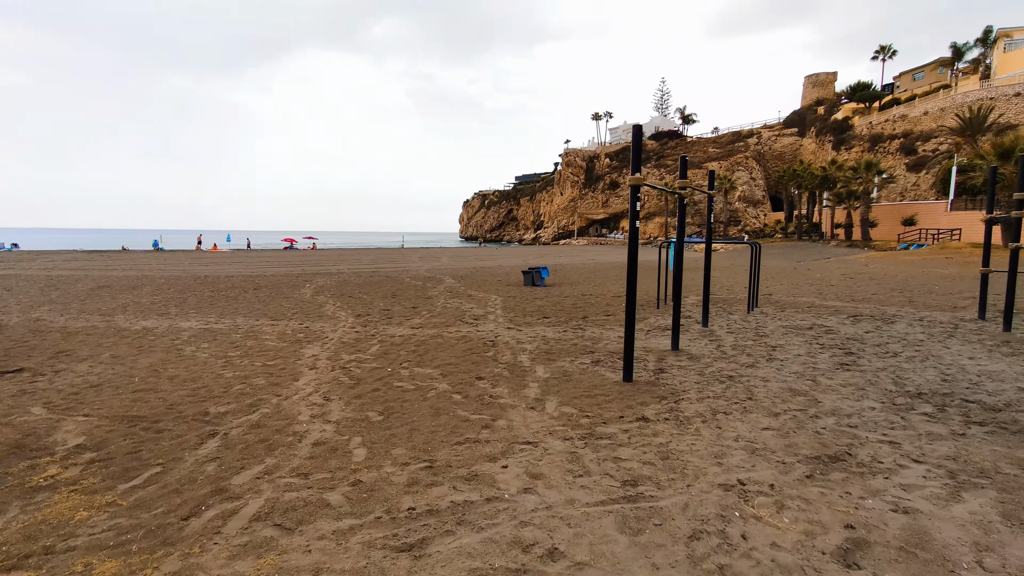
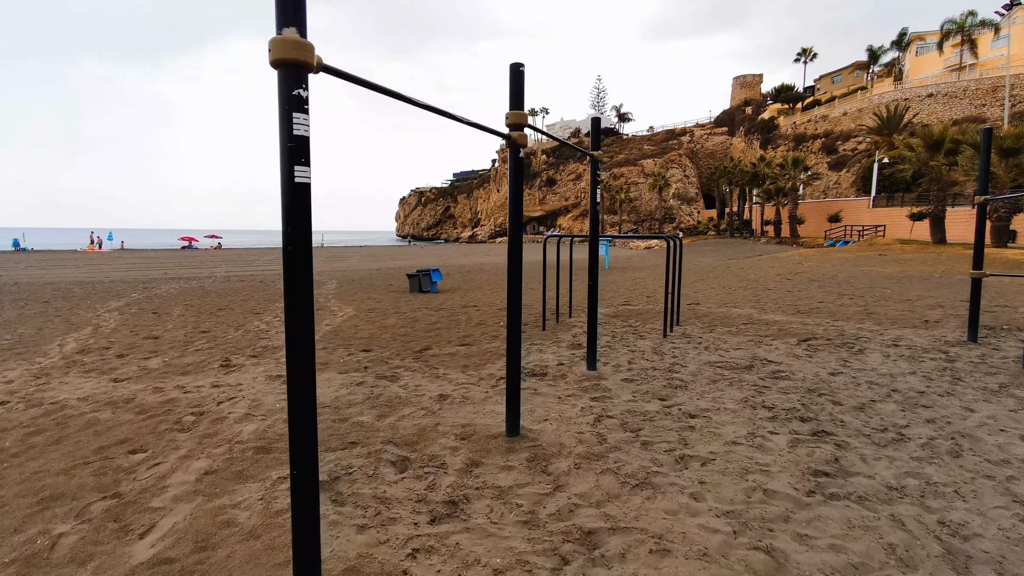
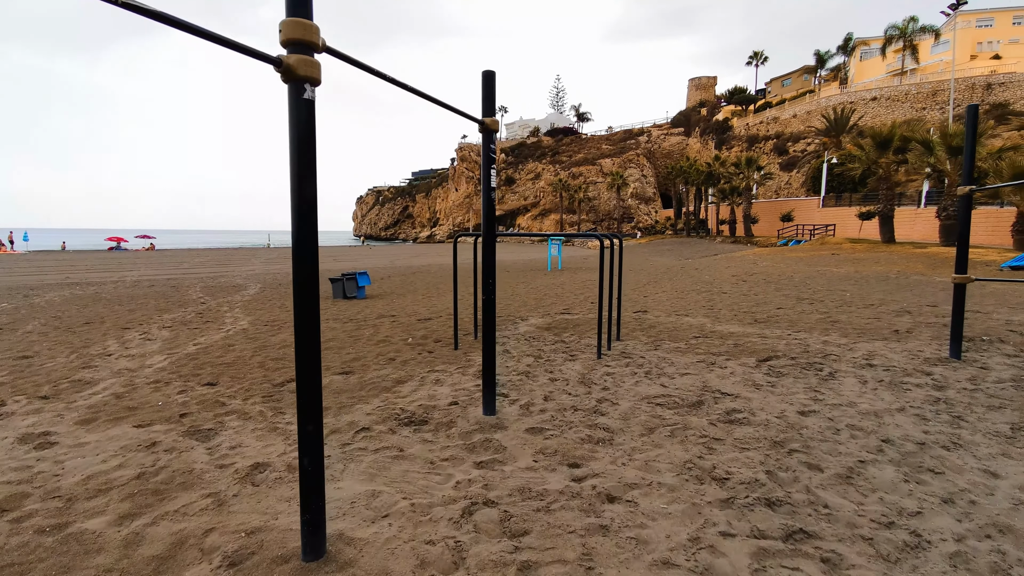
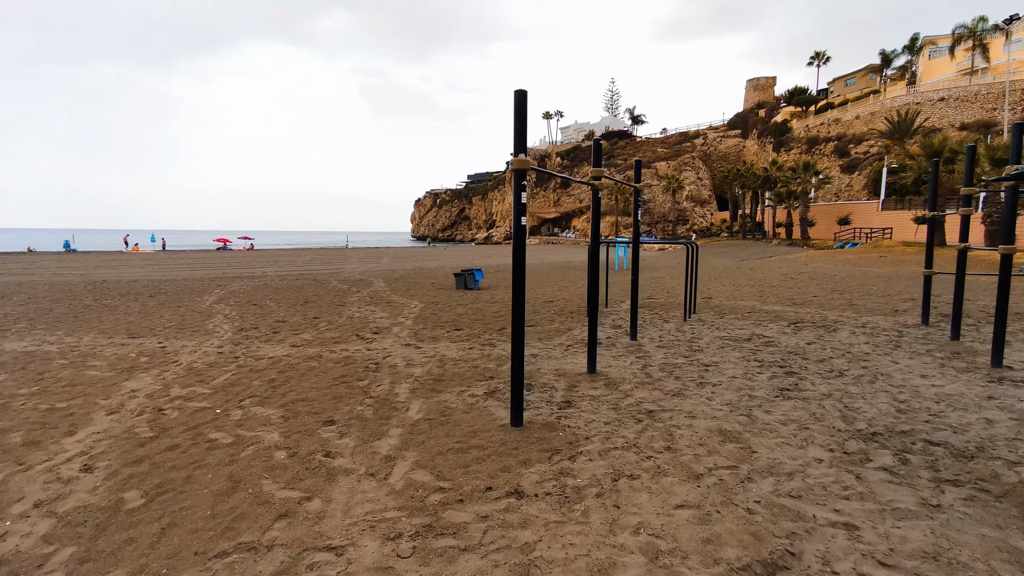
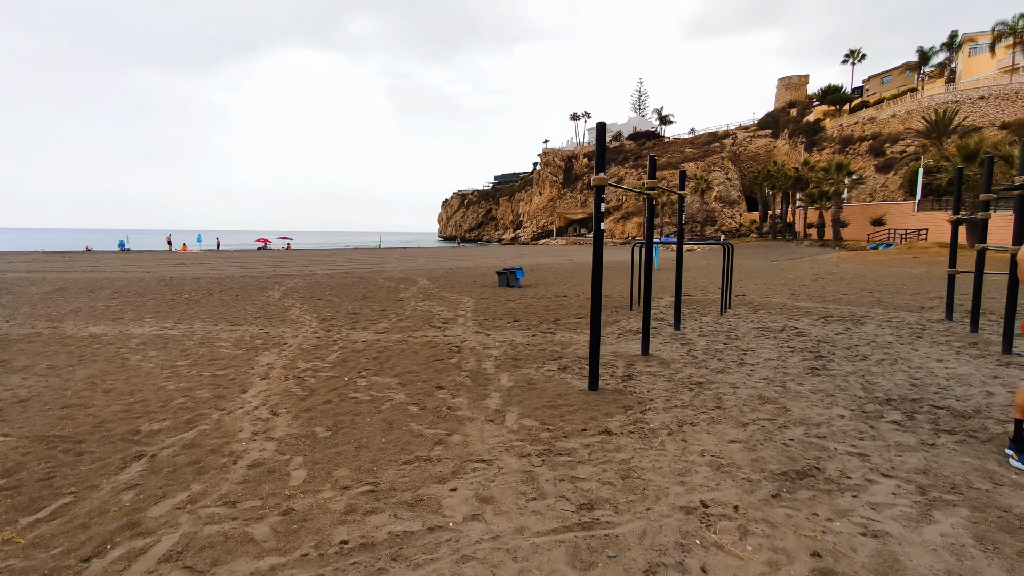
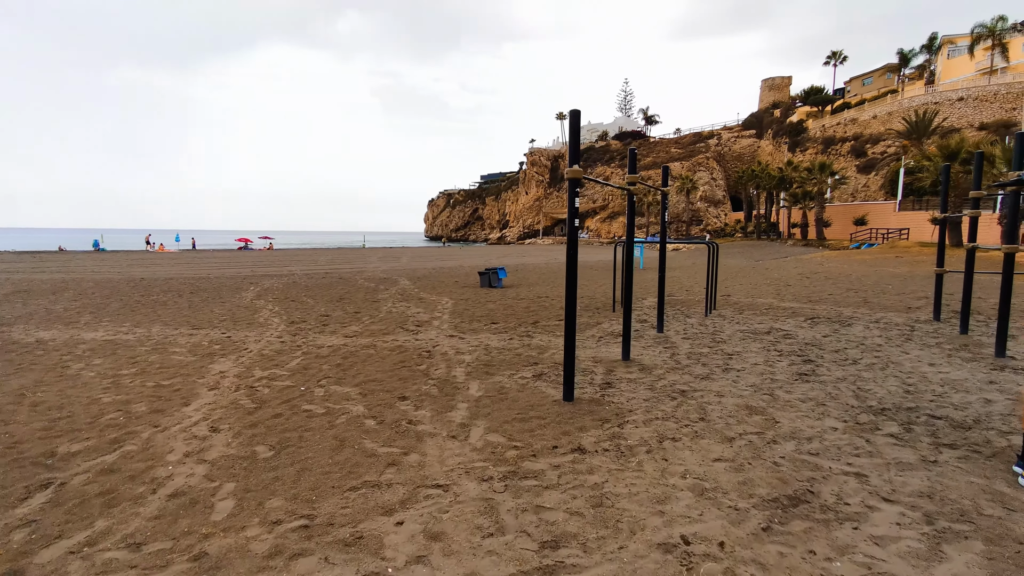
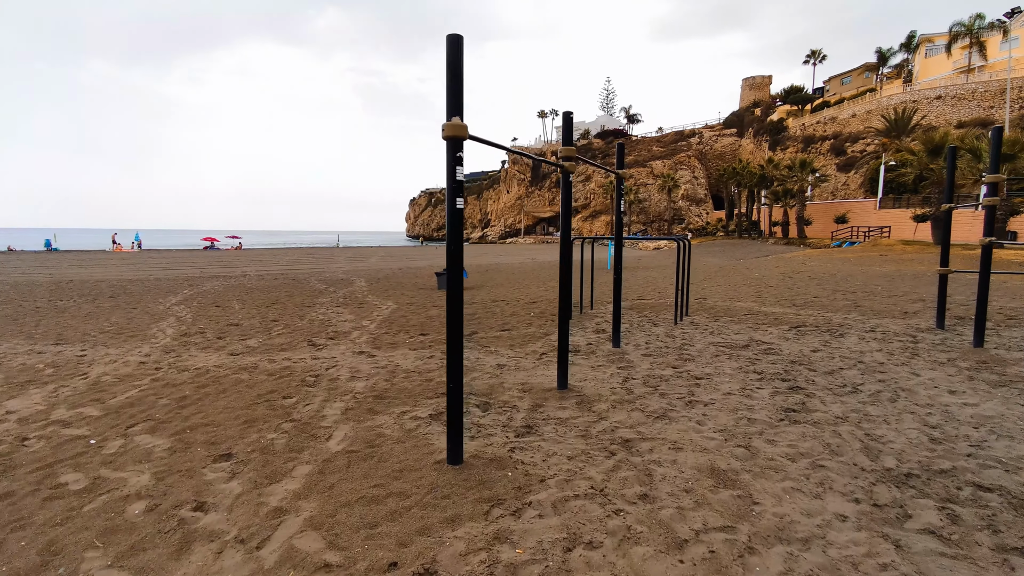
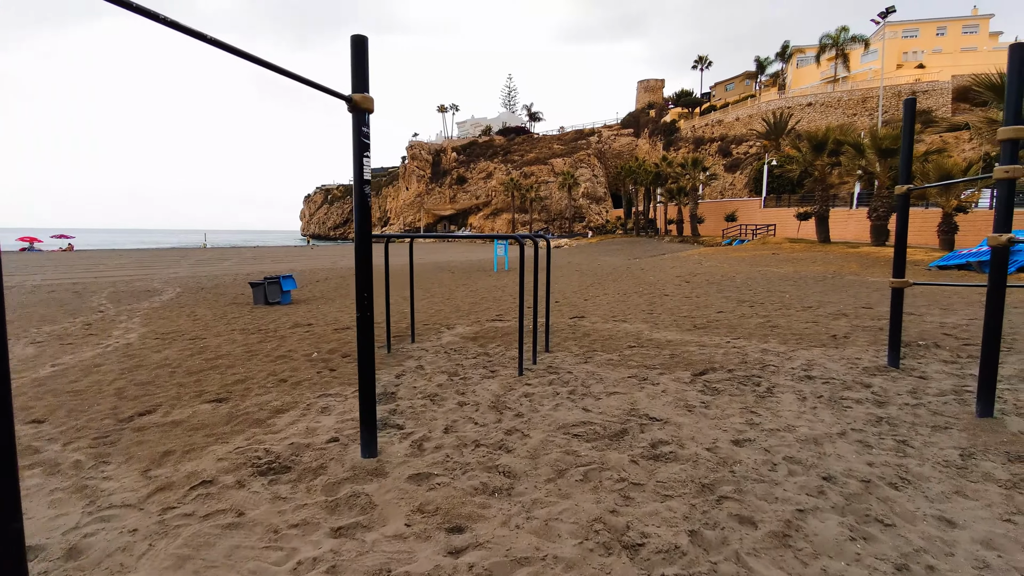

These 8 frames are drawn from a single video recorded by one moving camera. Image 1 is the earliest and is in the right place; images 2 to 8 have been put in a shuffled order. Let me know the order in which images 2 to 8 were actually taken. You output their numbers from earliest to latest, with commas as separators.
5, 6, 4, 7, 2, 3, 8
